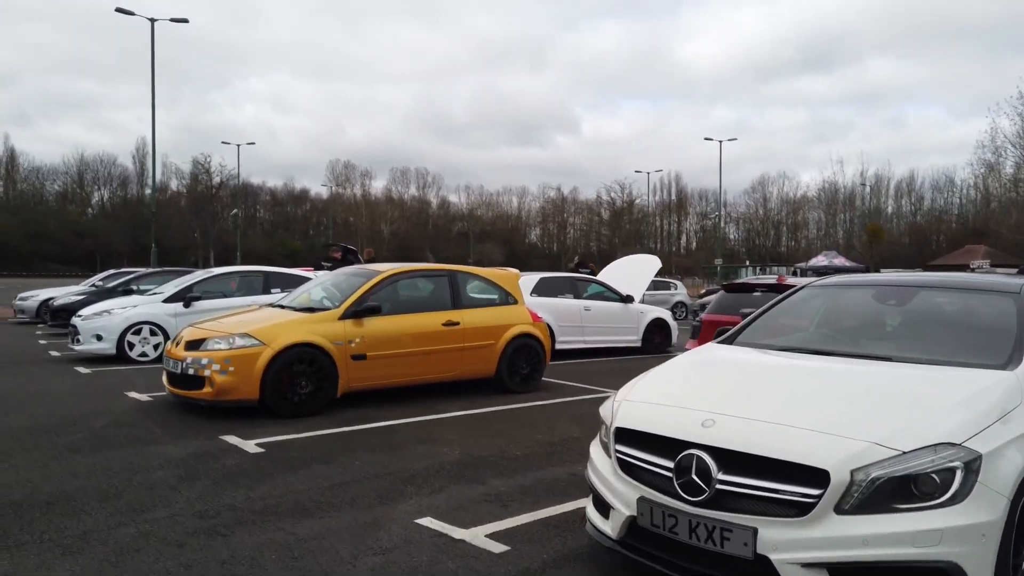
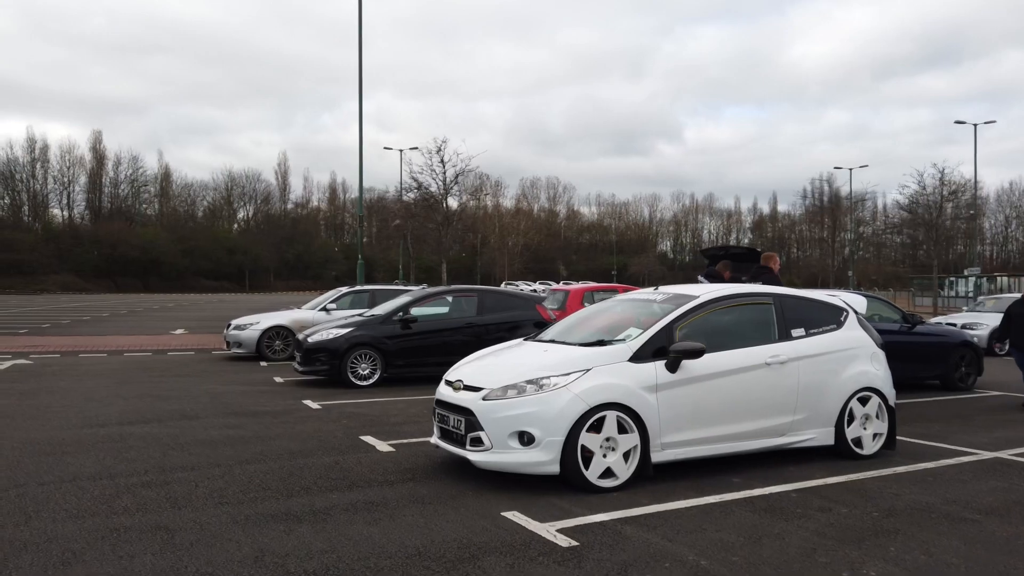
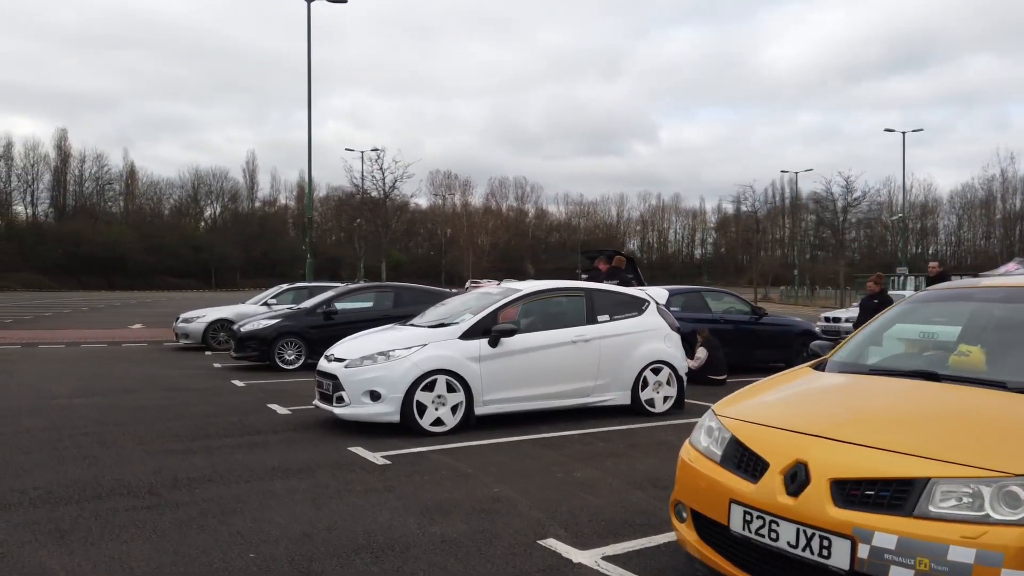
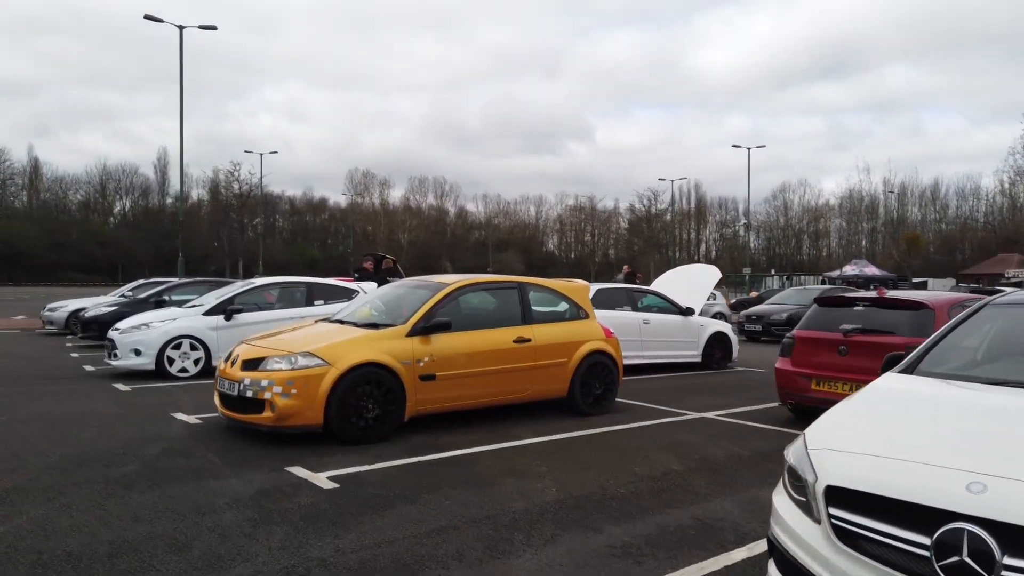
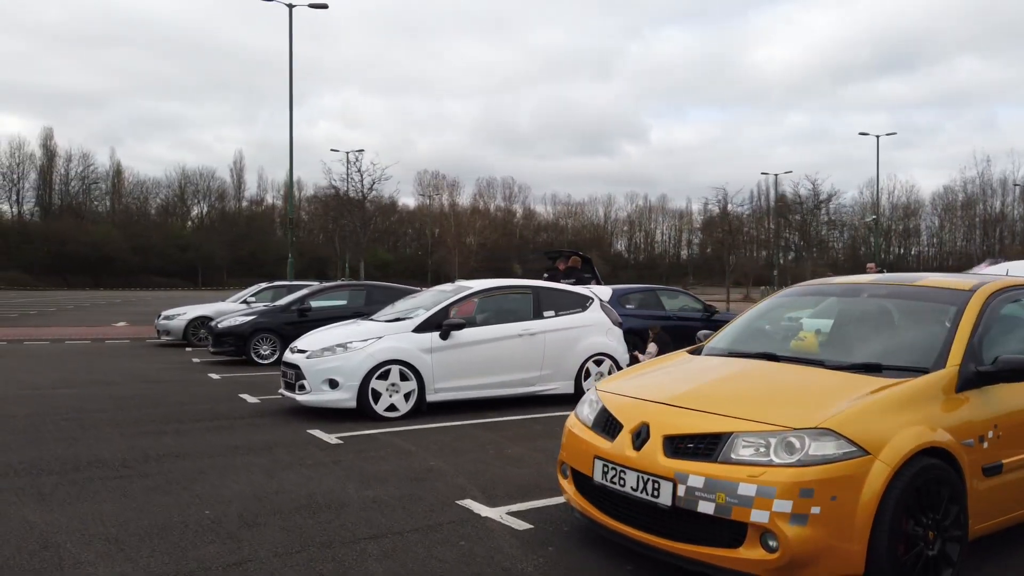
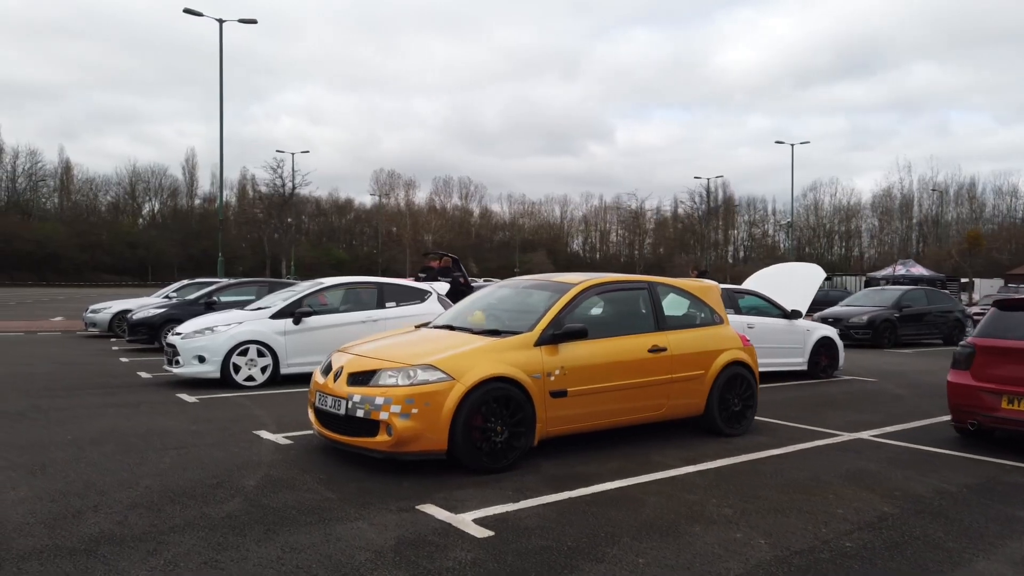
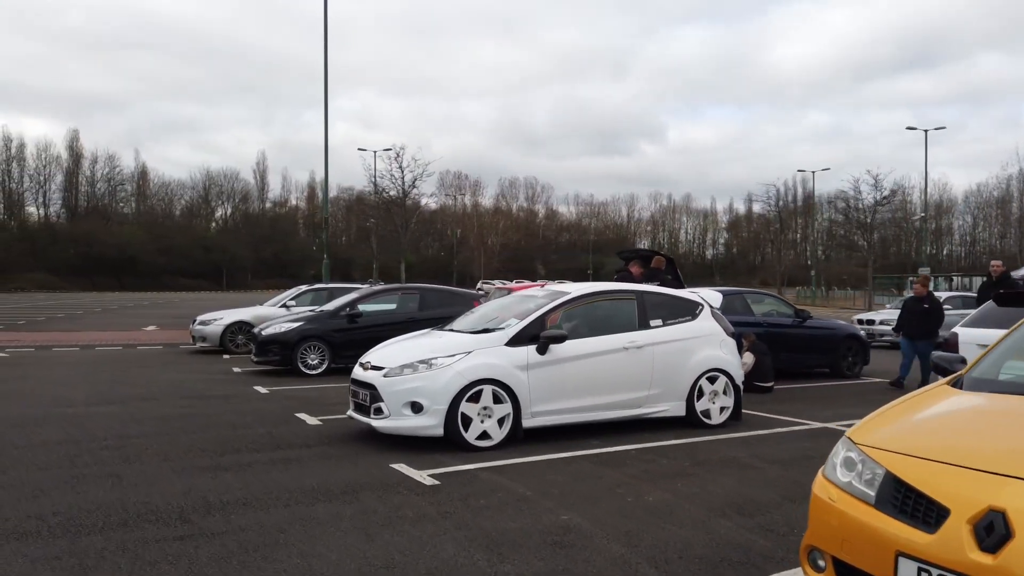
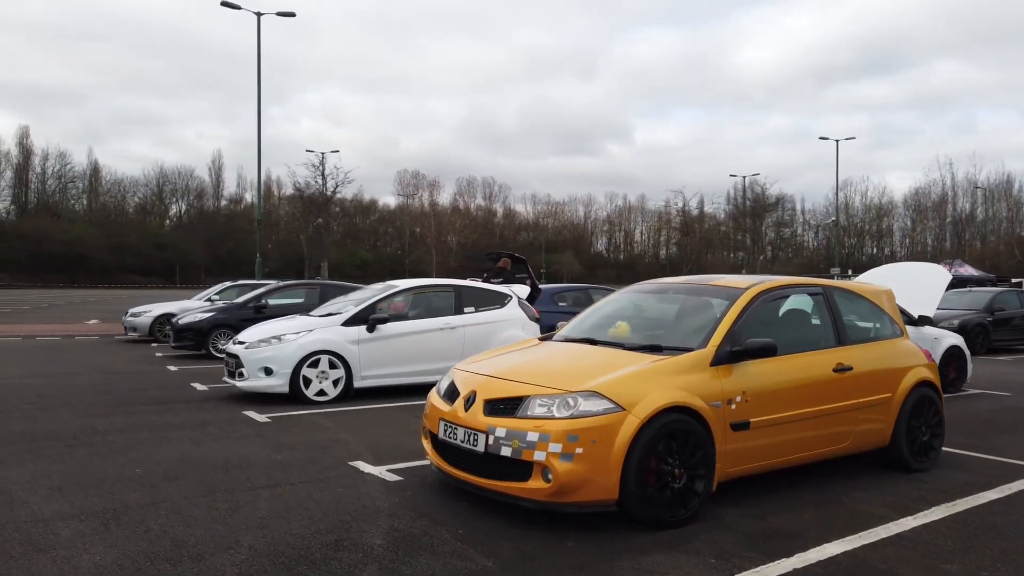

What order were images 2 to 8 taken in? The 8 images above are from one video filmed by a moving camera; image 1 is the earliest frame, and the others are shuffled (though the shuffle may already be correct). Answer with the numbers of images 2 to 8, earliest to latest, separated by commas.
4, 6, 8, 5, 3, 7, 2
